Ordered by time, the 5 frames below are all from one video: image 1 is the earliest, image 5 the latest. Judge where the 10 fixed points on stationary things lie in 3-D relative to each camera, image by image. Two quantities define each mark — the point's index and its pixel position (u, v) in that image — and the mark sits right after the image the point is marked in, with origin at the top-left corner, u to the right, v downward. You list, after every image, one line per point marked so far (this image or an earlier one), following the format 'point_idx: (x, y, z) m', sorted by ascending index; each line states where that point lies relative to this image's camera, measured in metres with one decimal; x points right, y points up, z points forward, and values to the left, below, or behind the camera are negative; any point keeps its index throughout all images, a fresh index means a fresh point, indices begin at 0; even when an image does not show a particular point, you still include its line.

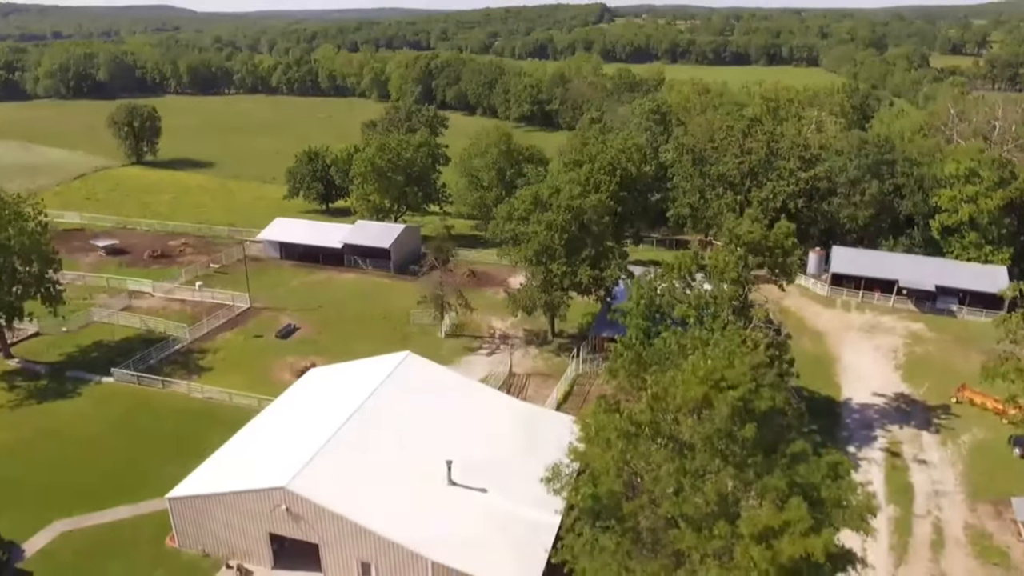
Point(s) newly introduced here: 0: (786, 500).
0: (+6.2, -4.7, +19.9) m
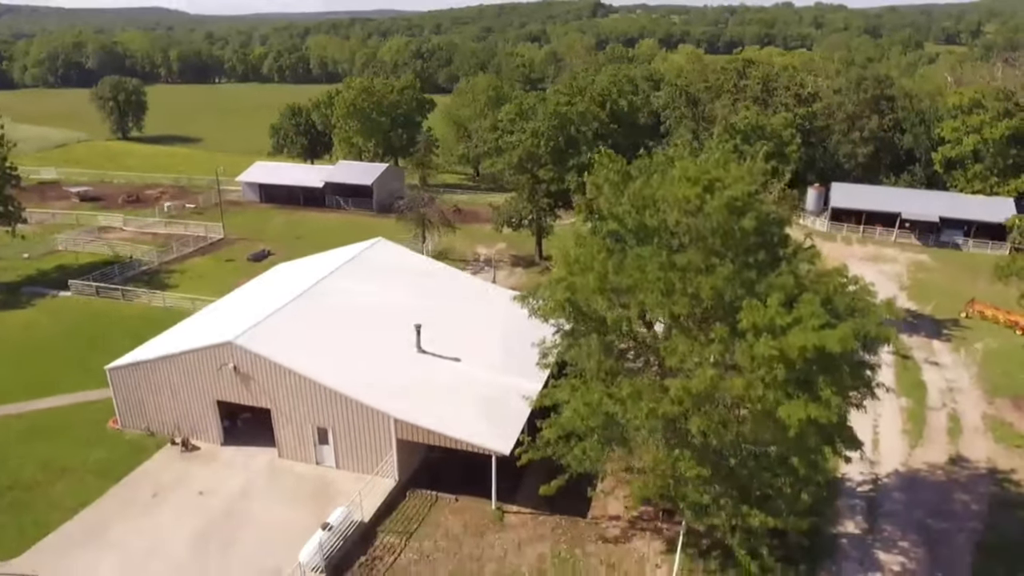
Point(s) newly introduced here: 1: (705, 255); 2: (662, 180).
0: (+5.5, -0.2, +17.1) m
1: (+3.9, +0.7, +17.6) m
2: (+3.3, +2.3, +19.3) m
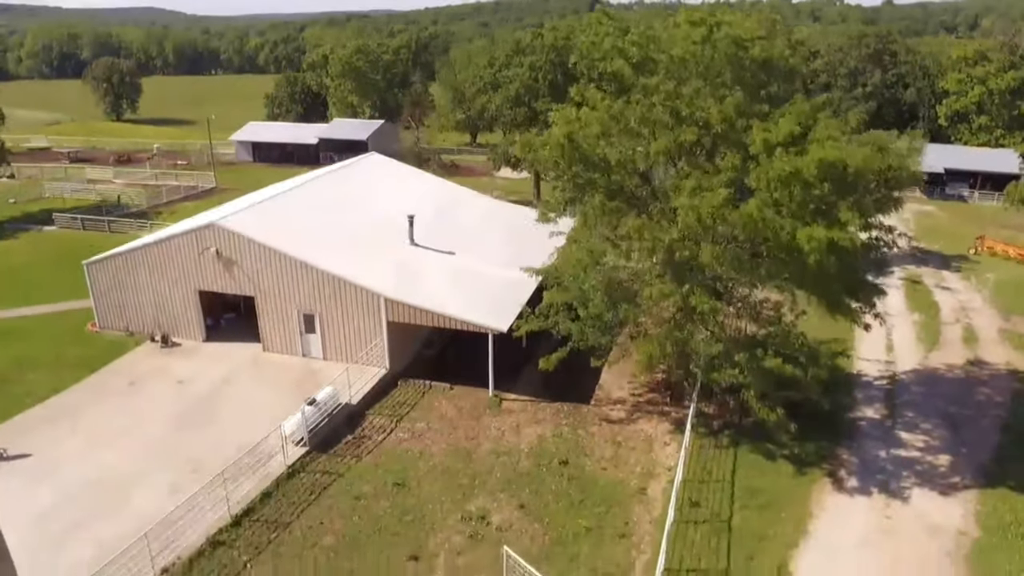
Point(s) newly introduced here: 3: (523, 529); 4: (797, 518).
0: (+5.4, +2.9, +15.8) m
1: (+3.8, +3.8, +16.3) m
2: (+3.2, +5.4, +18.0) m
3: (+0.2, -4.3, +15.7) m
4: (+5.3, -4.2, +16.2) m
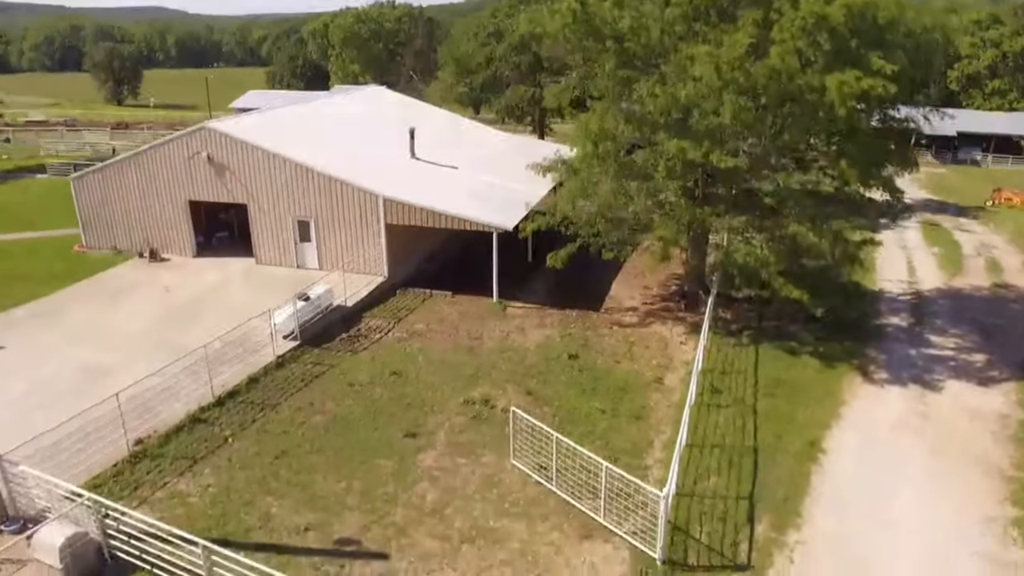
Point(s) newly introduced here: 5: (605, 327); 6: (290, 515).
0: (+5.5, +5.2, +14.6) m
1: (+3.9, +6.0, +15.1) m
2: (+3.3, +7.7, +16.7) m
3: (+0.3, -2.0, +14.5) m
4: (+5.4, -2.0, +15.0) m
5: (+2.0, -0.8, +18.9) m
6: (-2.8, -2.9, +11.1) m
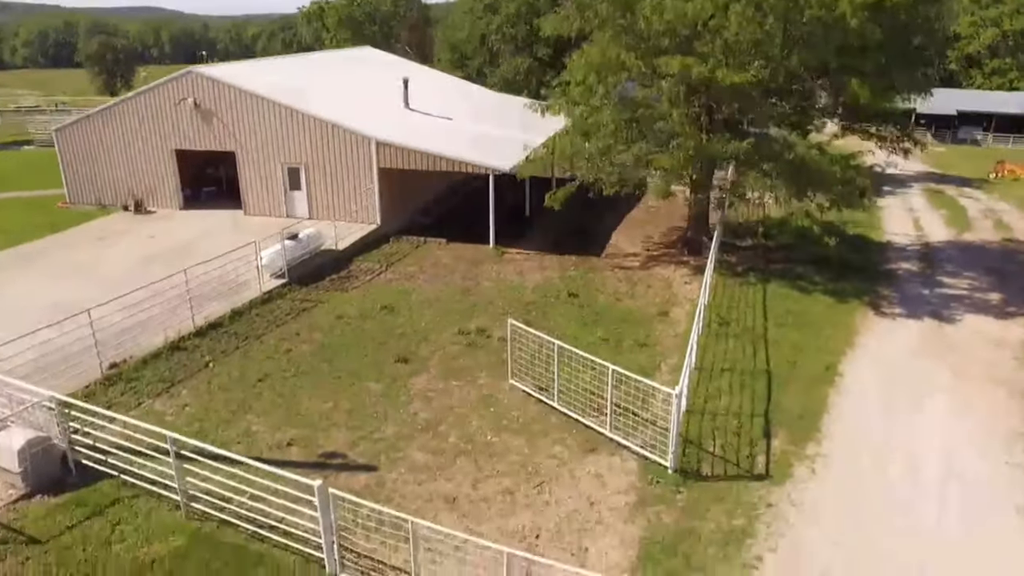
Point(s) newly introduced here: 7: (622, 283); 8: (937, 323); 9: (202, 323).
0: (+5.5, +6.4, +13.9) m
1: (+3.9, +7.2, +14.3) m
2: (+3.2, +8.9, +16.0) m
3: (+0.3, -0.8, +13.8) m
4: (+5.3, -0.8, +14.3) m
5: (+1.9, +0.4, +18.2) m
6: (-2.8, -1.7, +10.4) m
7: (+2.2, +0.1, +17.2) m
8: (+7.3, -0.6, +15.0) m
9: (-4.9, -0.6, +13.7) m
